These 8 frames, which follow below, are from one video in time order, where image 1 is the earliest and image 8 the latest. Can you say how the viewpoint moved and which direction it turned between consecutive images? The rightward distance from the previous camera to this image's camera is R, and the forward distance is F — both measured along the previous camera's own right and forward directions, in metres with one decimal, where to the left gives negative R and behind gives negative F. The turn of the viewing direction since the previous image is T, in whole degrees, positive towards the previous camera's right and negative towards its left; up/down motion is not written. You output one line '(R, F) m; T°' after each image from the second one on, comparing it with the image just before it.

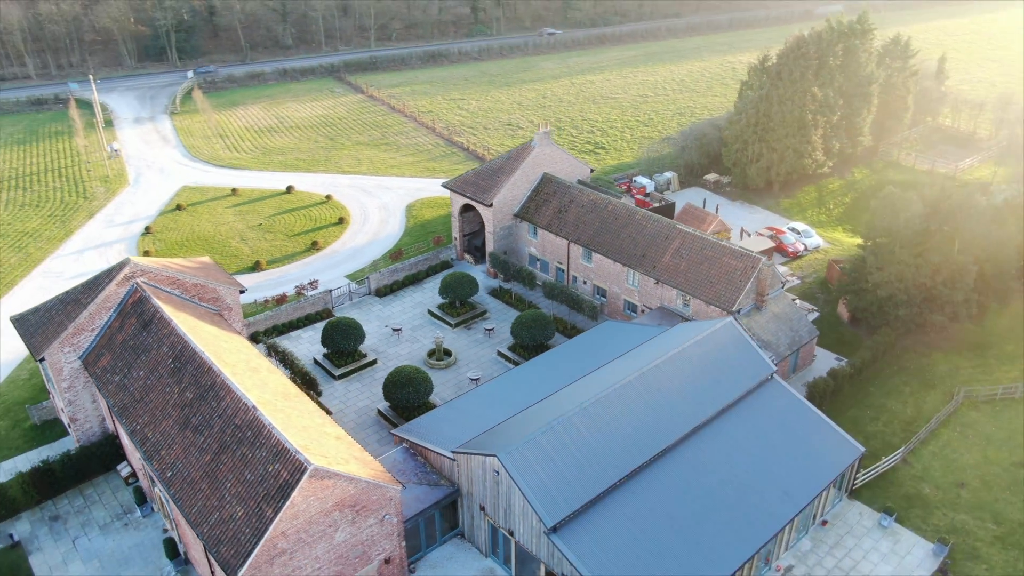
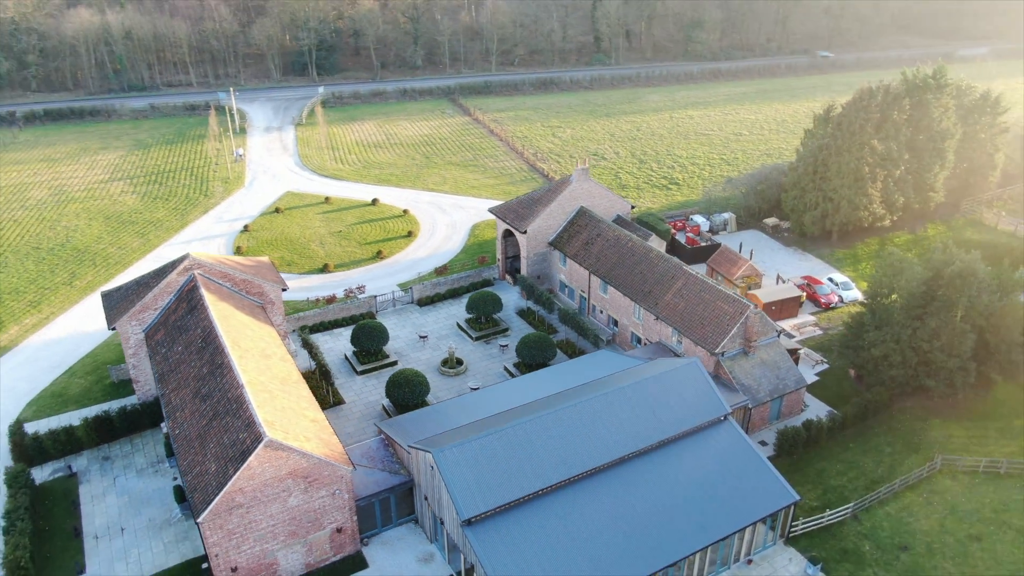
(+6.1, -2.6) m; -10°
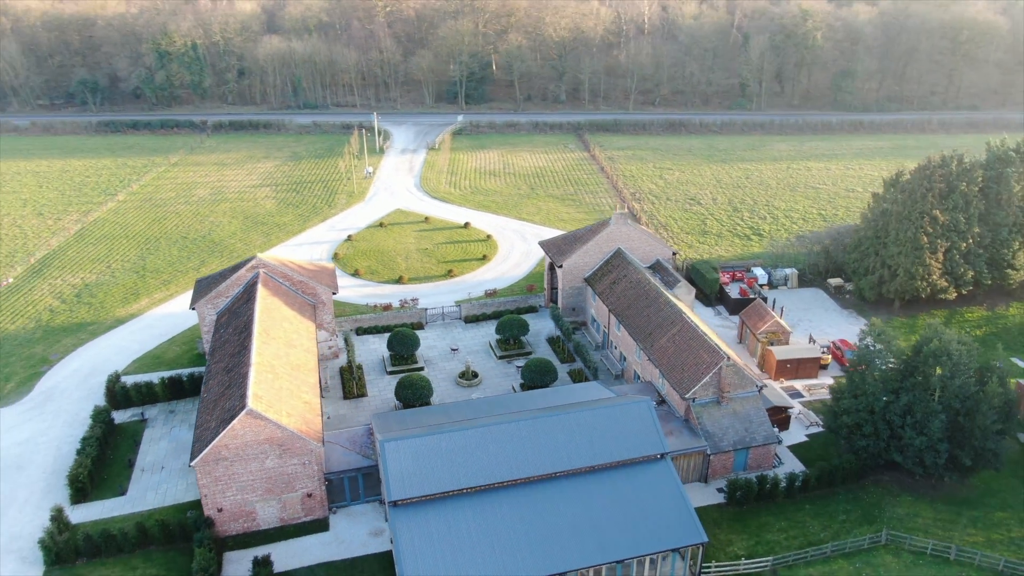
(+8.5, -3.0) m; -13°
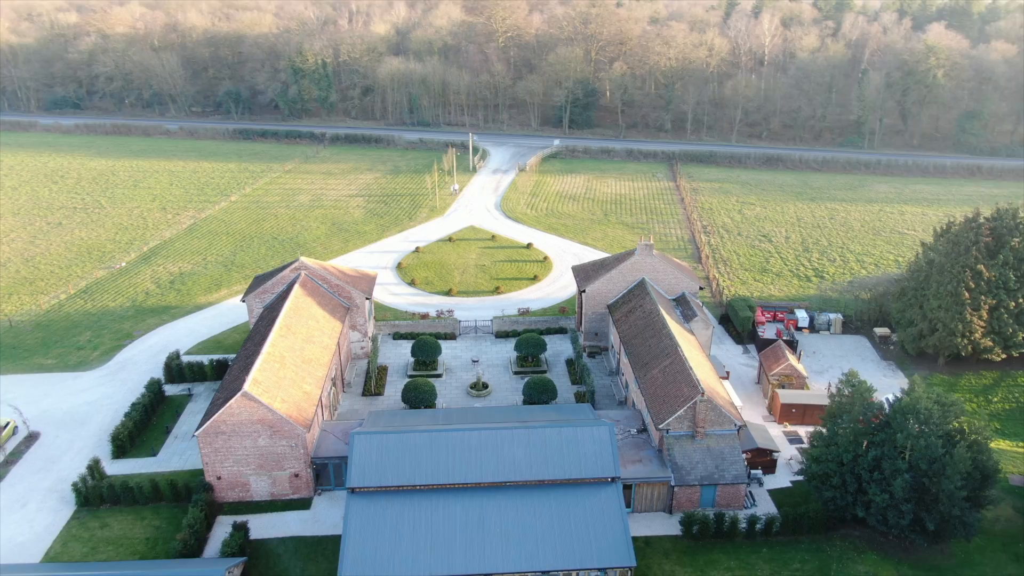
(+7.0, -1.6) m; -10°
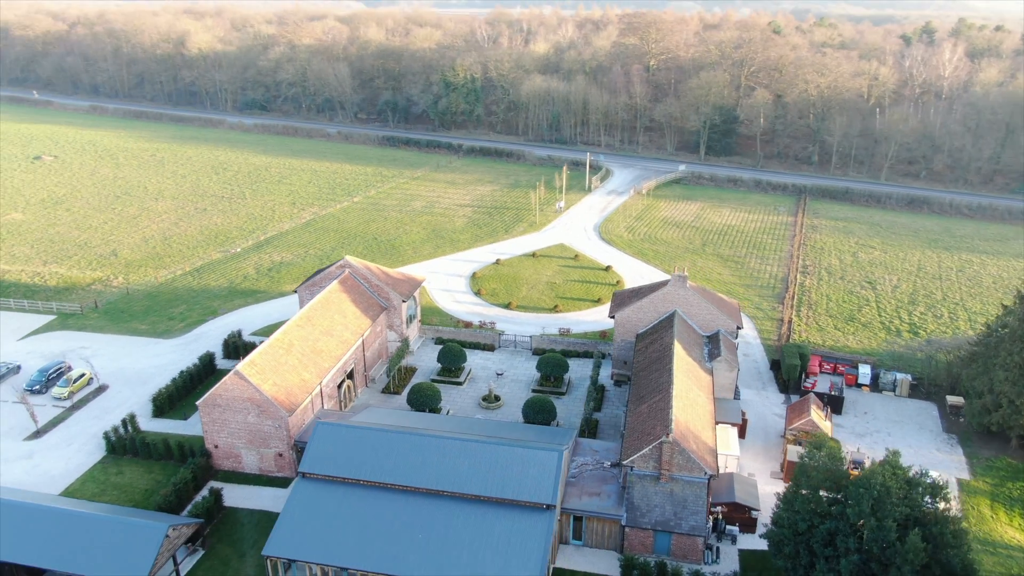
(+9.4, +0.9) m; -14°
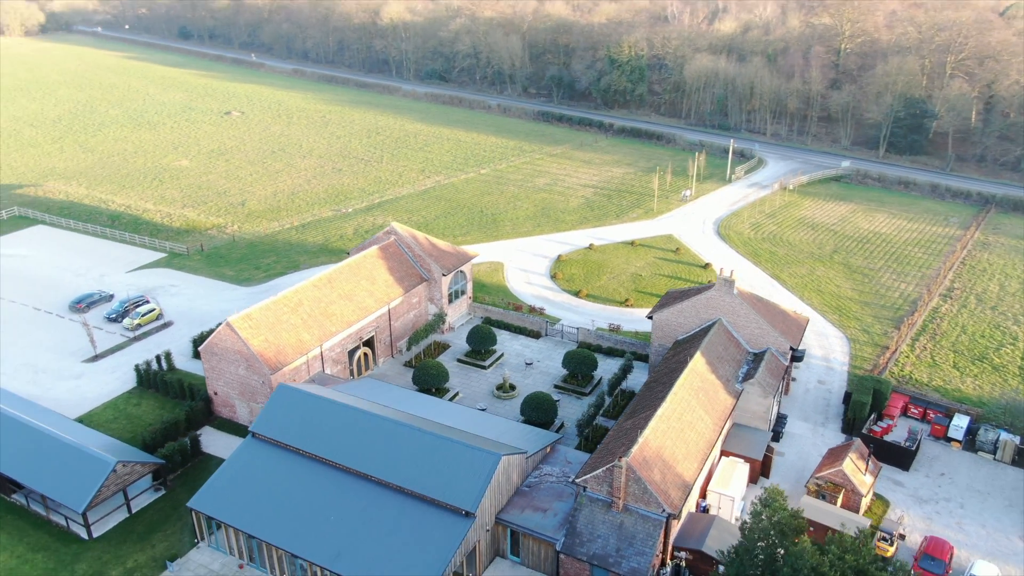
(+9.6, +4.6) m; -15°
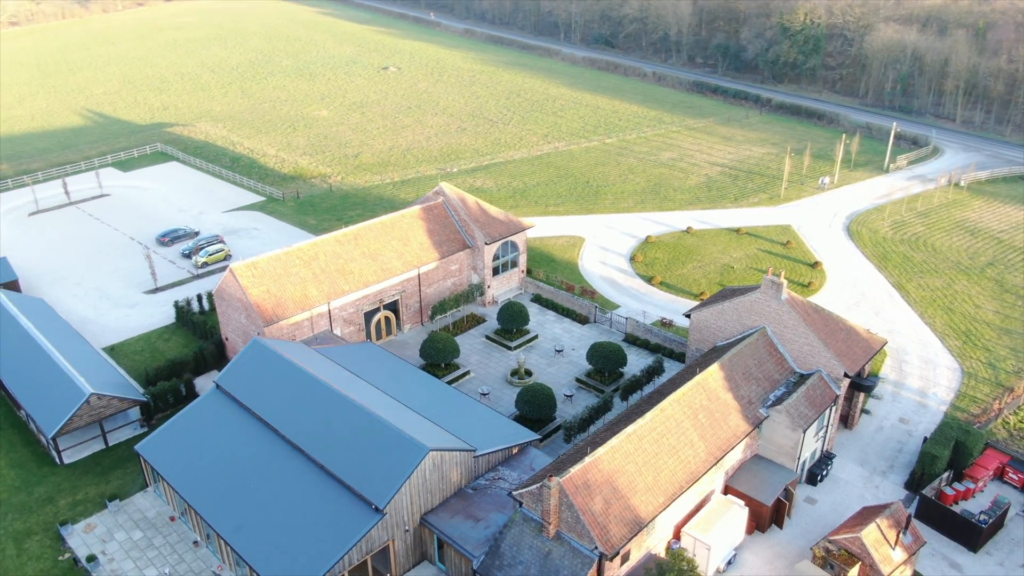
(+7.8, +5.1) m; -14°
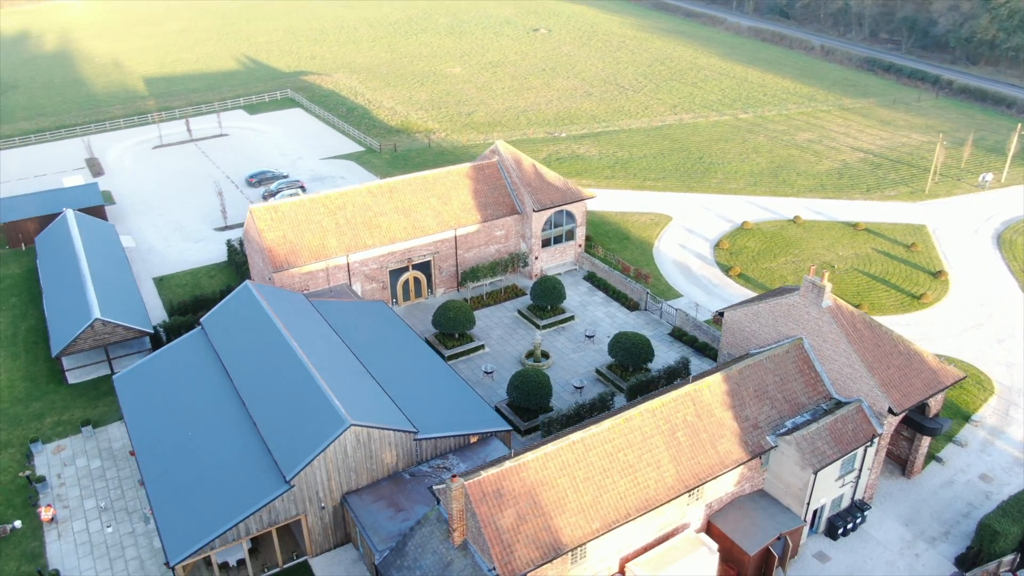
(+6.5, +4.4) m; -13°
